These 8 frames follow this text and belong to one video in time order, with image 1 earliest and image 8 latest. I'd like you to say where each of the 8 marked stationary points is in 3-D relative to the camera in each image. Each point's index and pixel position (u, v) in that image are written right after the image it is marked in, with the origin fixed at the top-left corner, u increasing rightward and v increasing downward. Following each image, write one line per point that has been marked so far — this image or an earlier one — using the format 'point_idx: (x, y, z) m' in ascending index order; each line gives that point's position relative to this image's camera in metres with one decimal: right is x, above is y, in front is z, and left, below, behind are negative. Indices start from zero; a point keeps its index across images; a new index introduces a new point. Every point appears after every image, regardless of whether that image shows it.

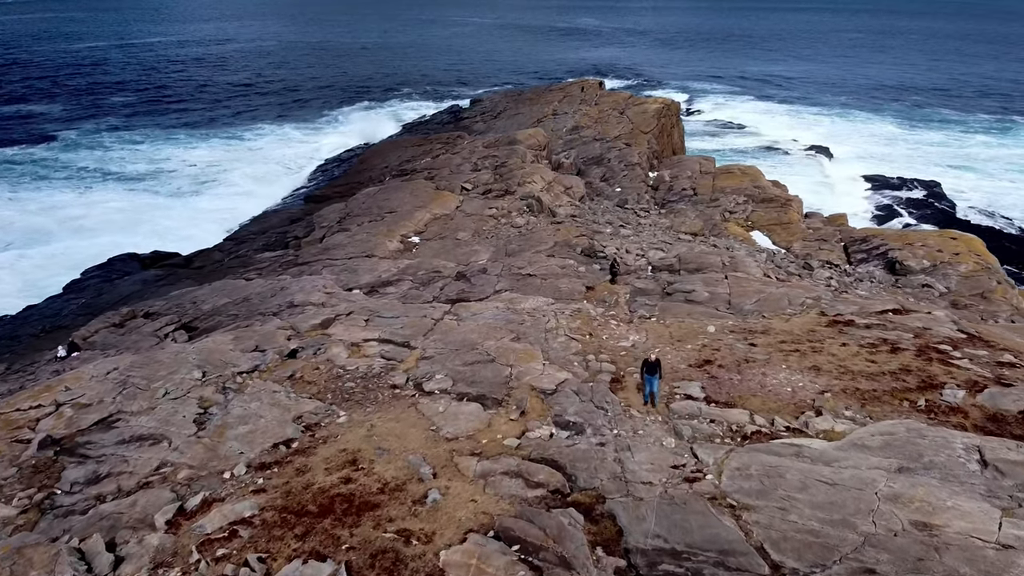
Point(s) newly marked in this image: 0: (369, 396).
0: (-5.2, -3.9, +15.1) m
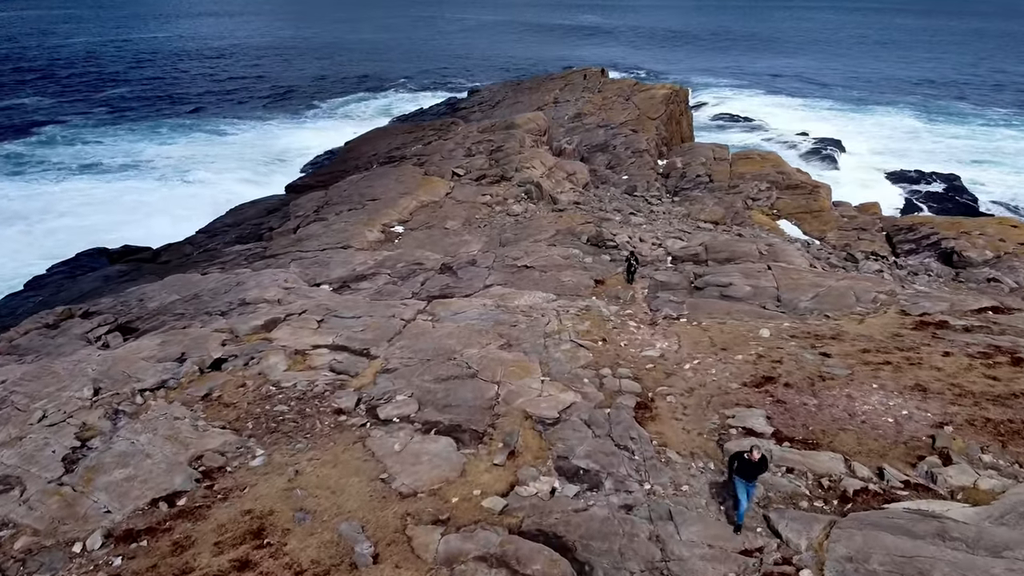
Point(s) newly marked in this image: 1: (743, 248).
0: (-5.5, -3.7, +11.0) m
1: (+10.8, +1.9, +19.7) m
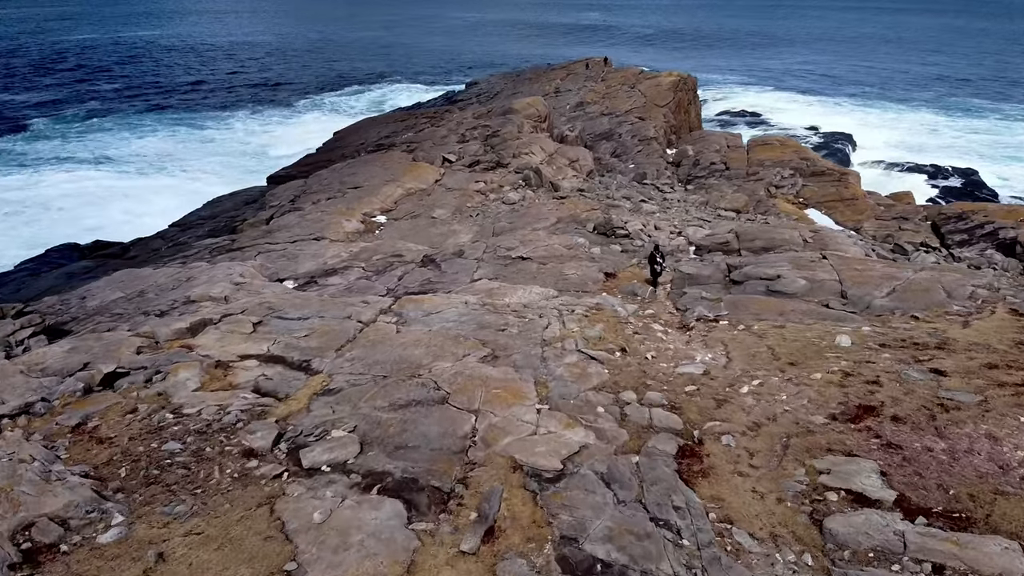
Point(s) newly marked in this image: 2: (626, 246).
0: (-5.8, -3.5, +7.7) m
1: (+10.5, +2.1, +16.3) m
2: (+4.6, +1.7, +17.2) m
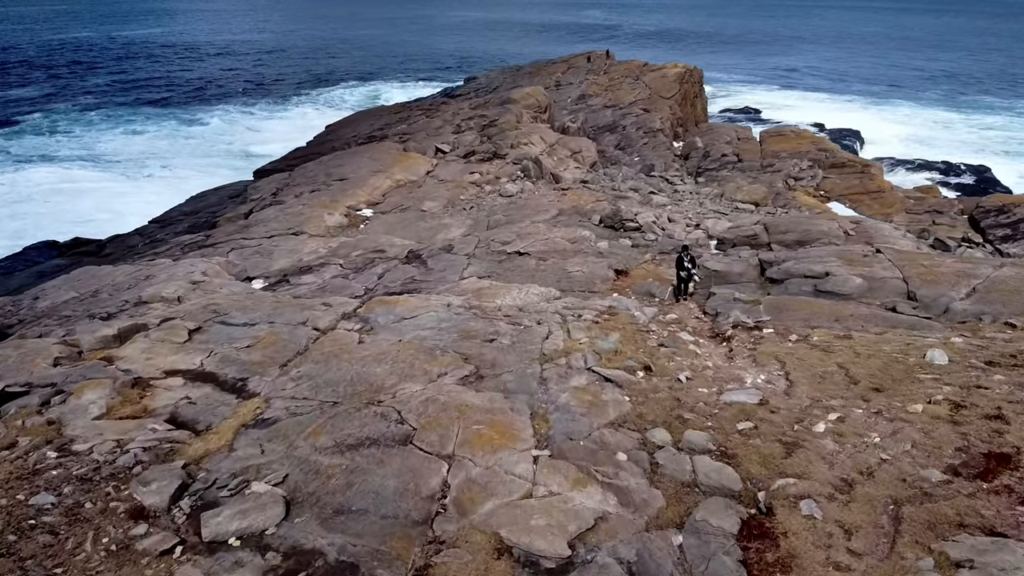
0: (-6.0, -3.4, +5.5) m
1: (+10.4, +2.1, +14.2) m
2: (+4.5, +1.7, +15.0) m
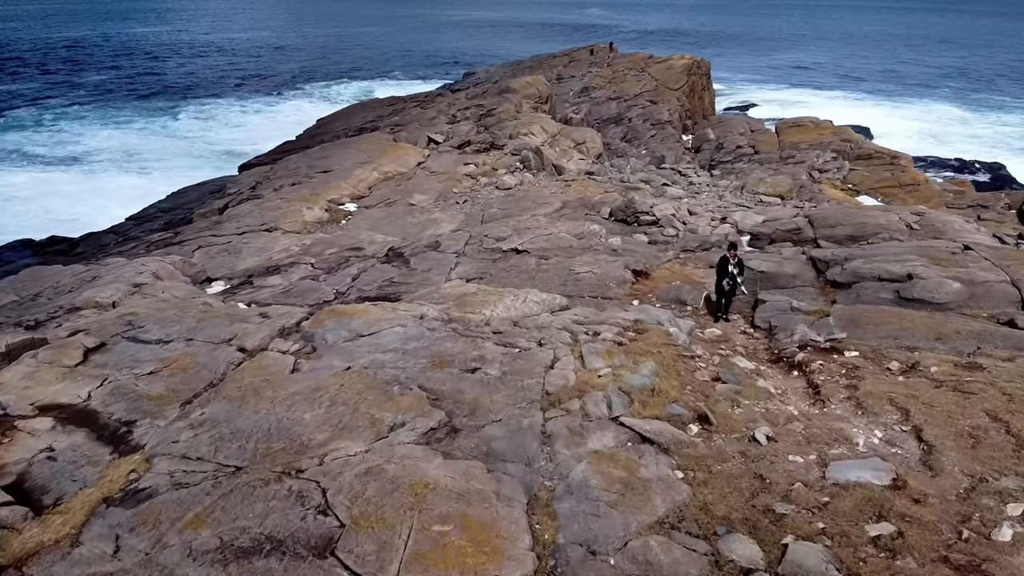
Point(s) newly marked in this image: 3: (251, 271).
0: (-6.1, -3.5, +3.3) m
1: (+10.2, +2.0, +11.9) m
2: (+4.4, +1.6, +12.7) m
3: (-9.4, +0.6, +15.3) m
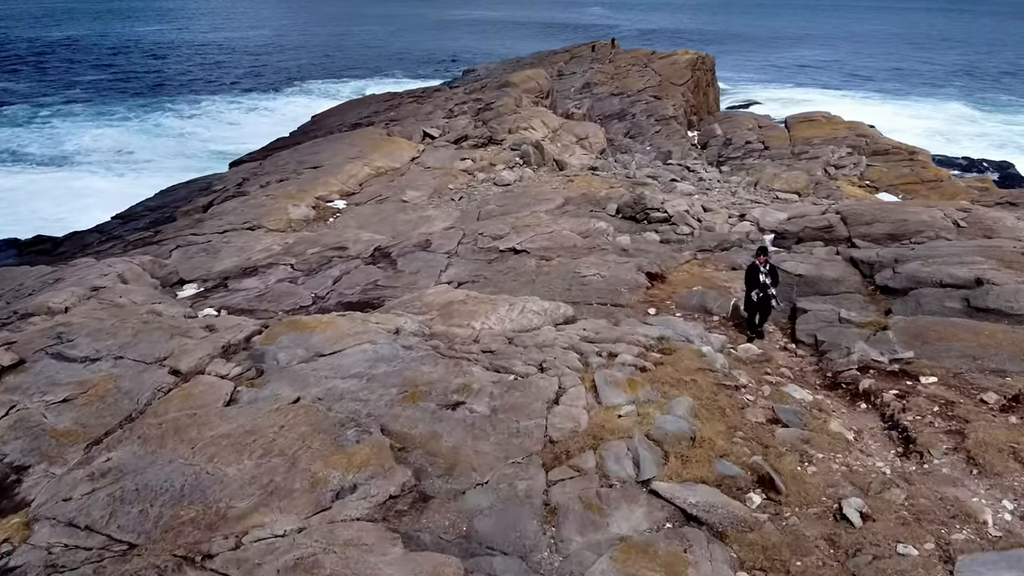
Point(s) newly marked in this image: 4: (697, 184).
0: (-6.2, -3.7, +2.0) m
1: (+10.2, +1.9, +10.6) m
2: (+4.3, +1.4, +11.5) m
3: (-9.5, +0.5, +14.1) m
4: (+8.6, +4.9, +19.7) m
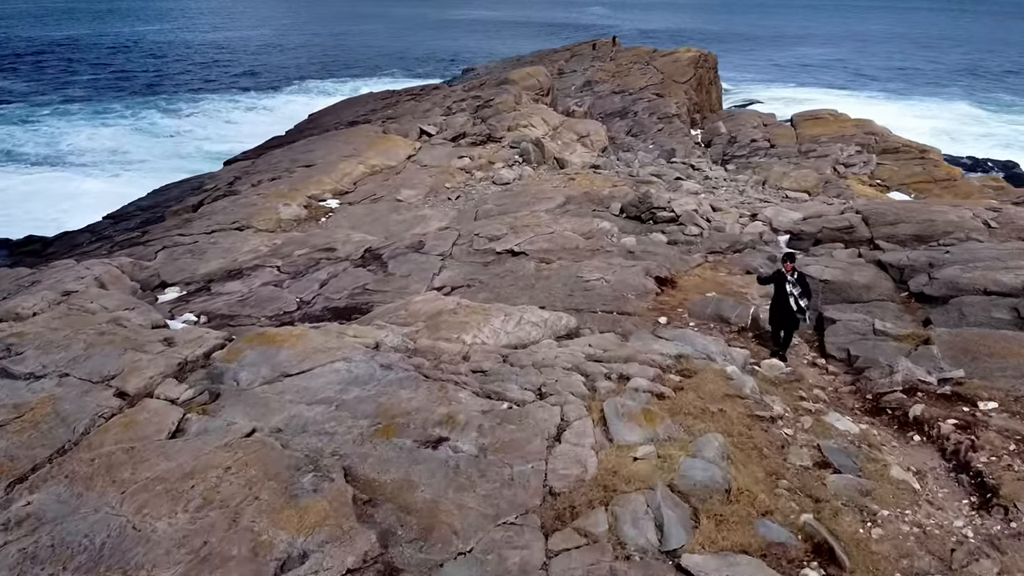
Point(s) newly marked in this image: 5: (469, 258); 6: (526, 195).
0: (-6.3, -3.8, +1.3) m
1: (+10.1, +1.7, +9.9) m
2: (+4.2, +1.3, +10.8) m
3: (-9.6, +0.4, +13.4) m
4: (+8.5, +4.8, +18.9) m
5: (-1.1, +0.8, +10.6) m
6: (+0.4, +2.9, +13.2) m
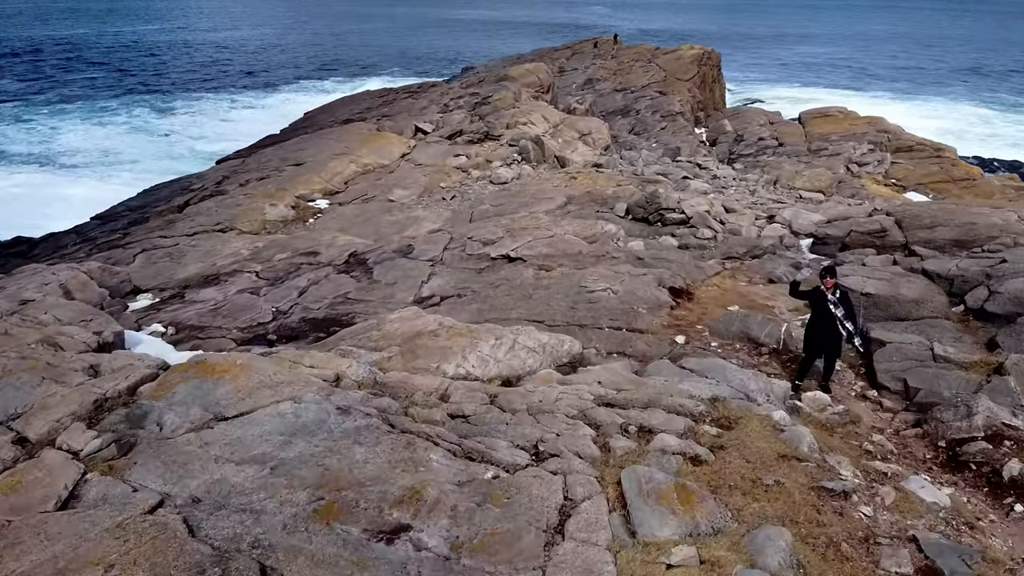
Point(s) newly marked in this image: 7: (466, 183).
0: (-6.4, -4.0, +0.4) m
1: (+10.0, +1.5, +9.0) m
2: (+4.2, +1.1, +9.8) m
3: (-9.6, +0.2, +12.5) m
4: (+8.5, +4.5, +18.0) m
5: (-1.2, +0.6, +9.7) m
6: (+0.3, +2.7, +12.3) m
7: (-2.1, +4.8, +19.2) m
